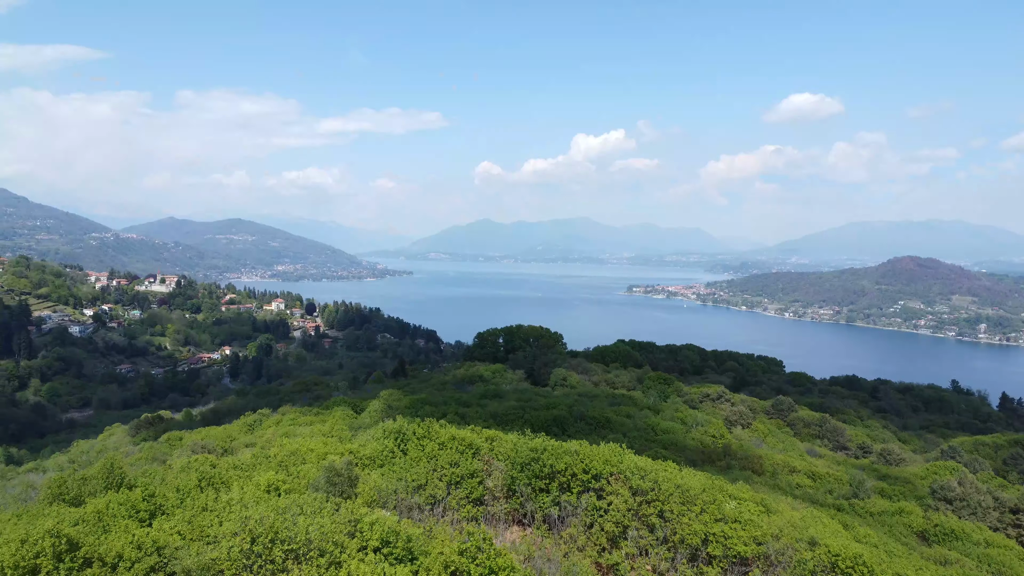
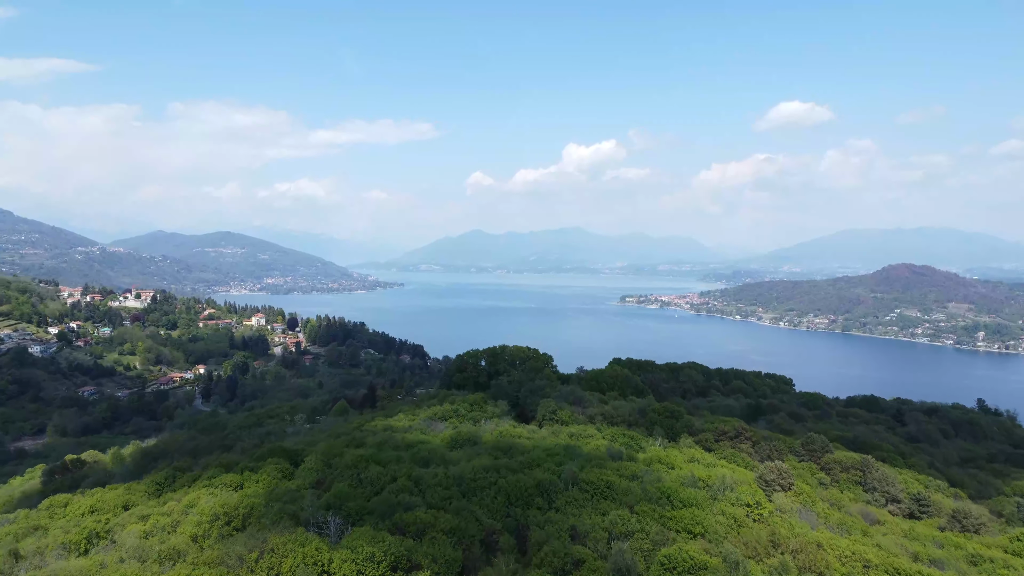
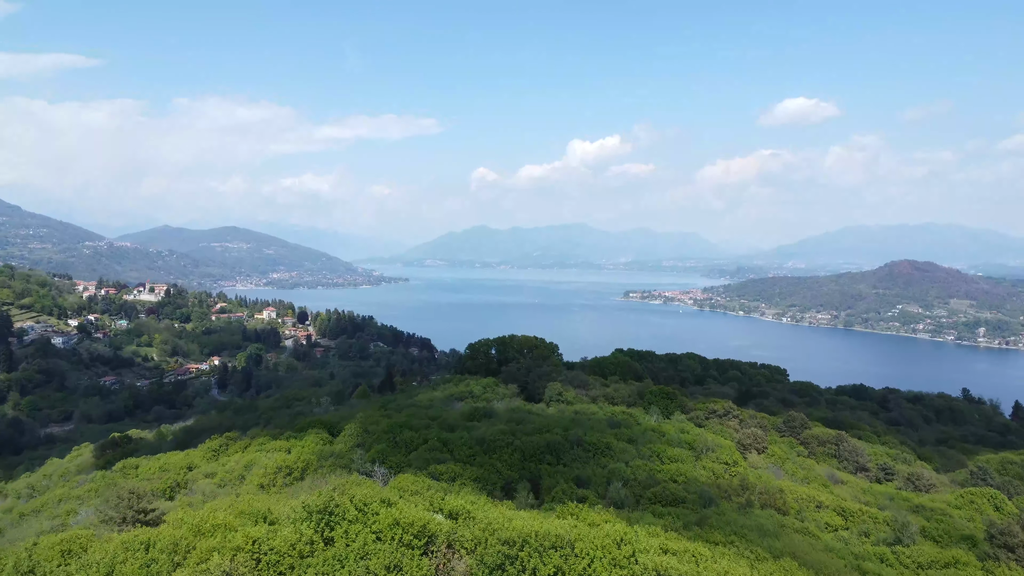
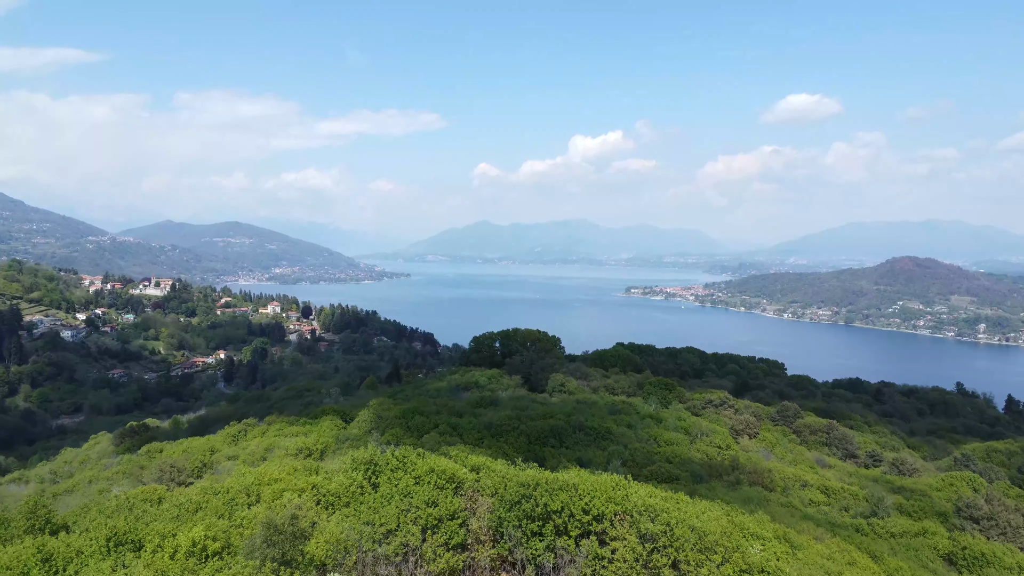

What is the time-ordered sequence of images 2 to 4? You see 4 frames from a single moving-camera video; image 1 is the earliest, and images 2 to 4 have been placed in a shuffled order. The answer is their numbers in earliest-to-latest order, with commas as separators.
4, 3, 2
